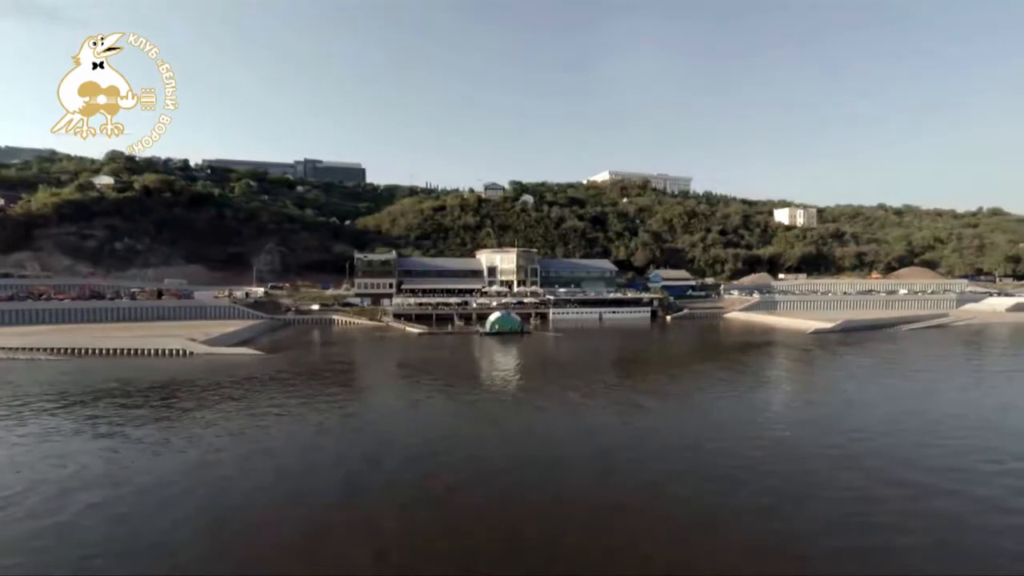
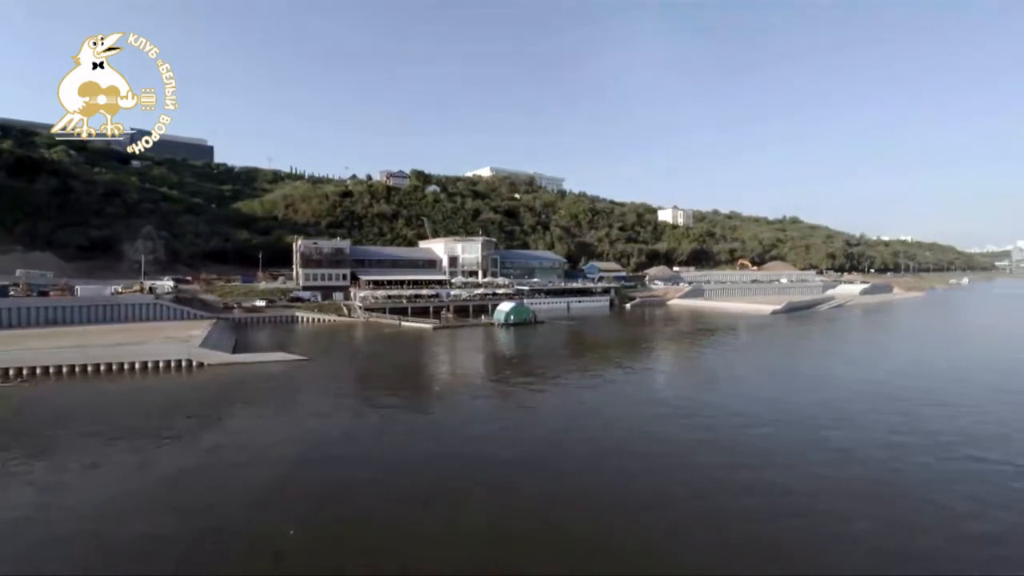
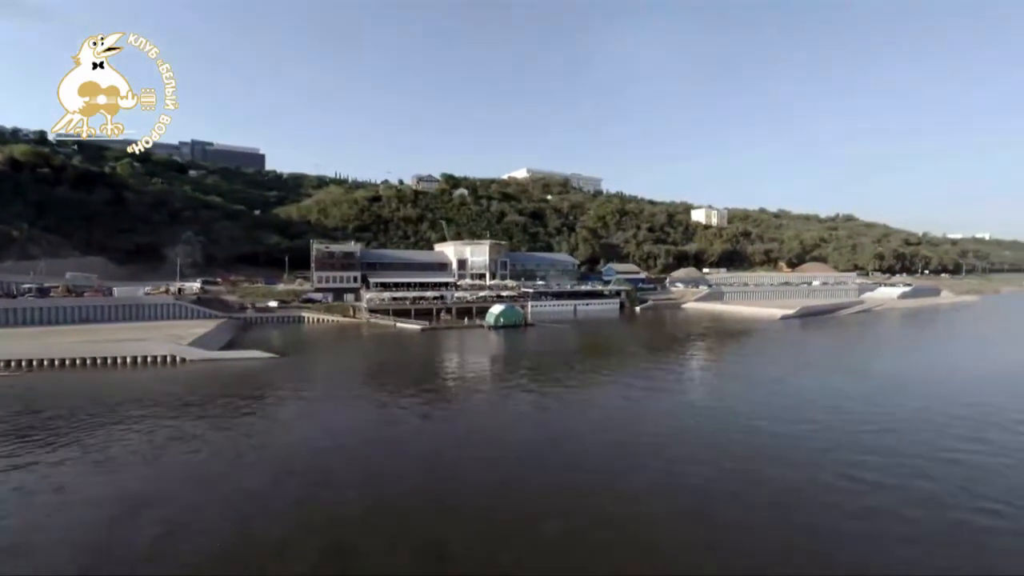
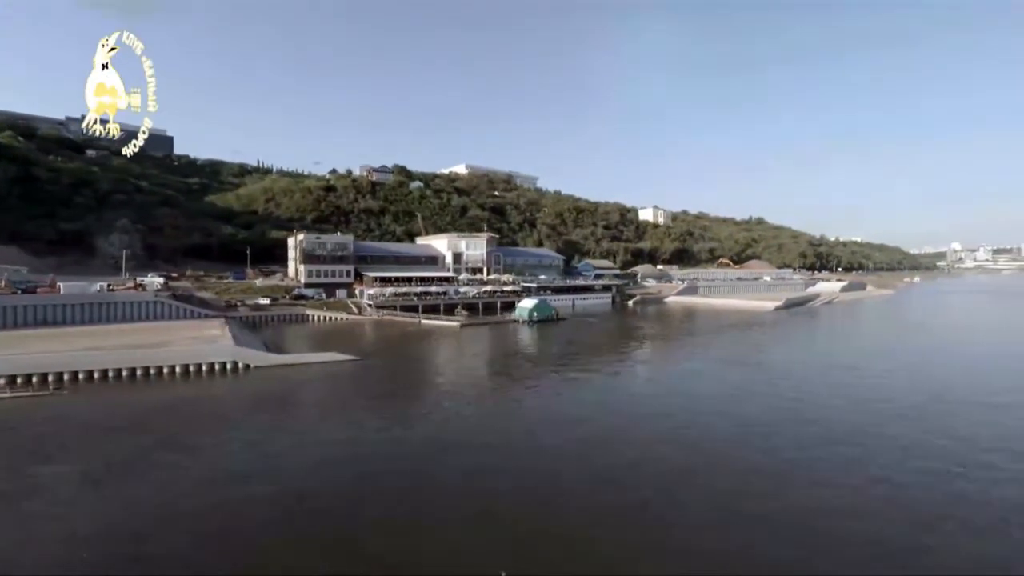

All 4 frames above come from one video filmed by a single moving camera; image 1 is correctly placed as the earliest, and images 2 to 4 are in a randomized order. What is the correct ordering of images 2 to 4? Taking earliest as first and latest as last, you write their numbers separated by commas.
3, 2, 4
